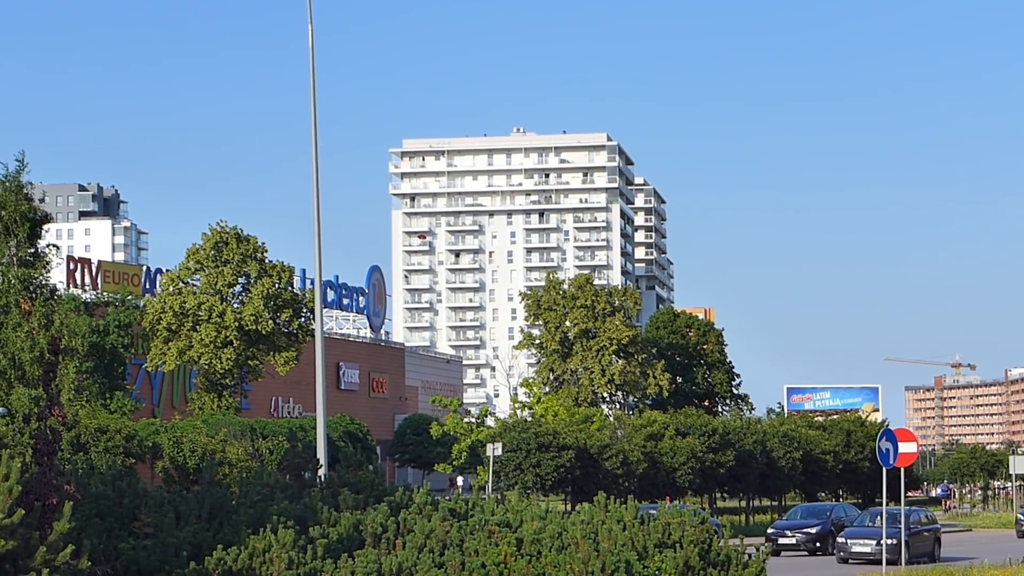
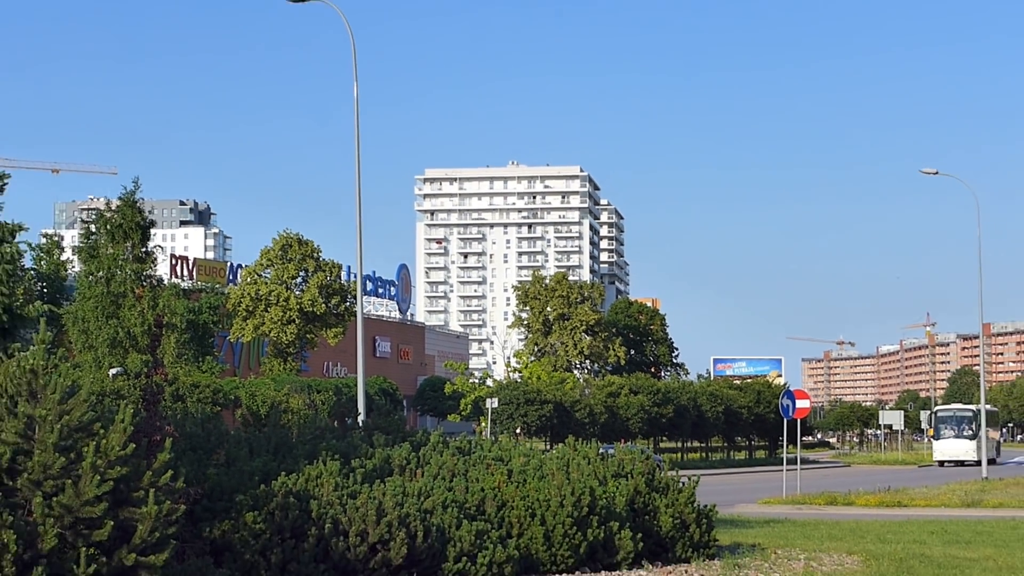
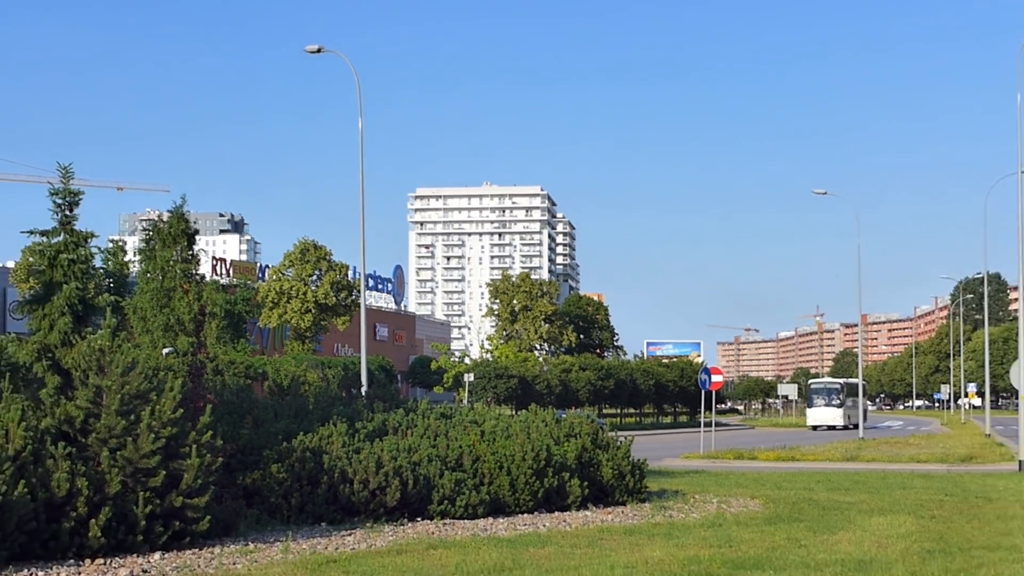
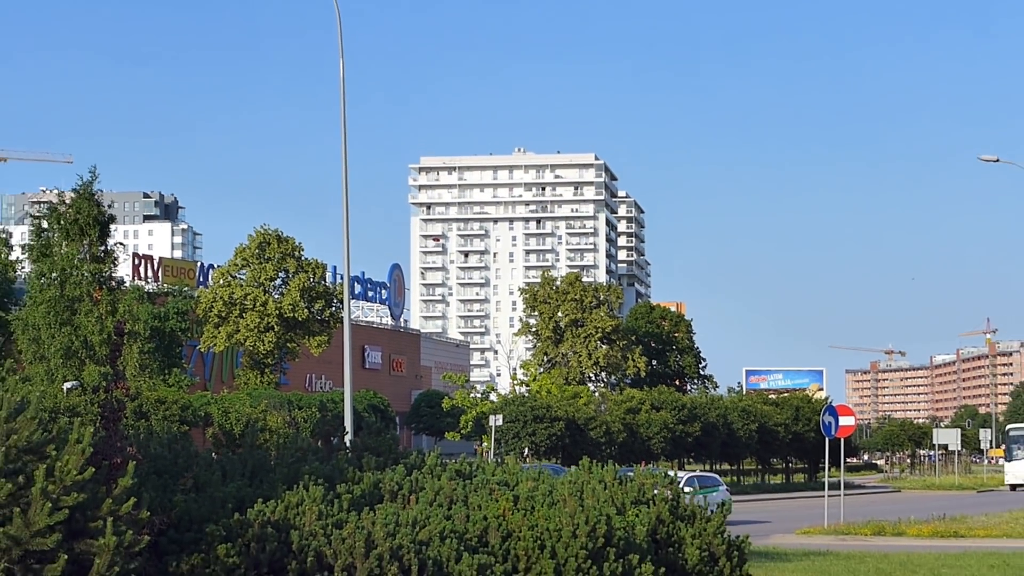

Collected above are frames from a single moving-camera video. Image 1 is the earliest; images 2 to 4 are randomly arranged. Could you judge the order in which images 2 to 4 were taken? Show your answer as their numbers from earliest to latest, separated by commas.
4, 2, 3
